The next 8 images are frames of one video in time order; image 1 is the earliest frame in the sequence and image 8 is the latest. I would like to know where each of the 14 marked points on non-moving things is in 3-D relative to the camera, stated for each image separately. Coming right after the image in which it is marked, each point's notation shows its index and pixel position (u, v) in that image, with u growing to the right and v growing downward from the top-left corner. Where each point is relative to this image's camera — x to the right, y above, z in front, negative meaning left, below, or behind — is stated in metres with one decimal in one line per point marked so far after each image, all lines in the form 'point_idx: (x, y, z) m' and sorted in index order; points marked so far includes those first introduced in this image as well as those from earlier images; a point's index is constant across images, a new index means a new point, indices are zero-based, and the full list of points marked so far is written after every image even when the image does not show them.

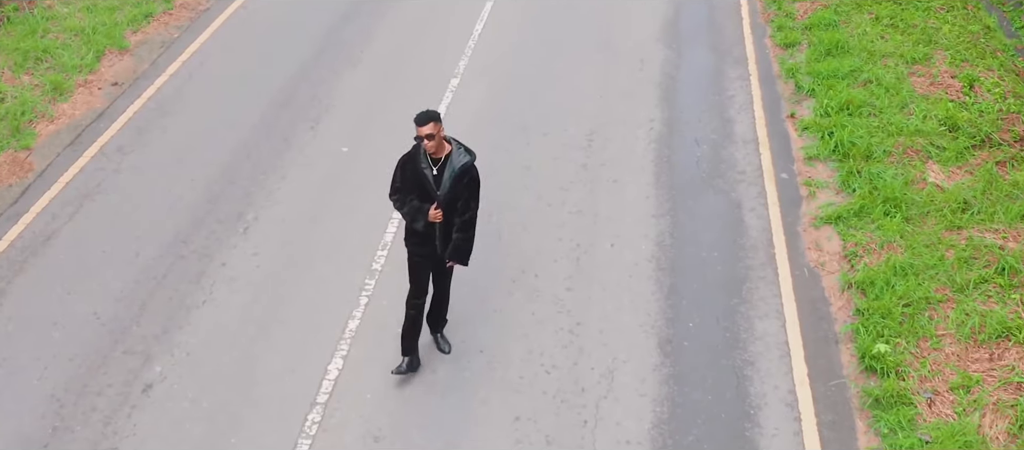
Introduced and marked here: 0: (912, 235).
0: (+9.0, -0.3, +7.5) m
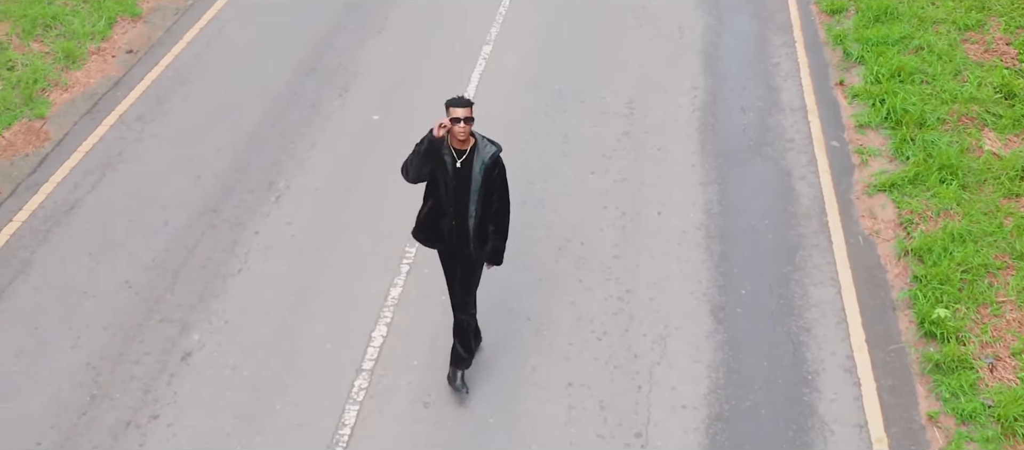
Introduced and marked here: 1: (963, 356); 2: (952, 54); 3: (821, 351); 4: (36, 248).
0: (+9.9, +0.5, +7.3) m
1: (+8.3, -2.4, +6.3) m
2: (+11.7, +4.5, +9.0) m
3: (+5.8, -2.3, +6.4) m
4: (-9.8, -0.5, +7.0) m
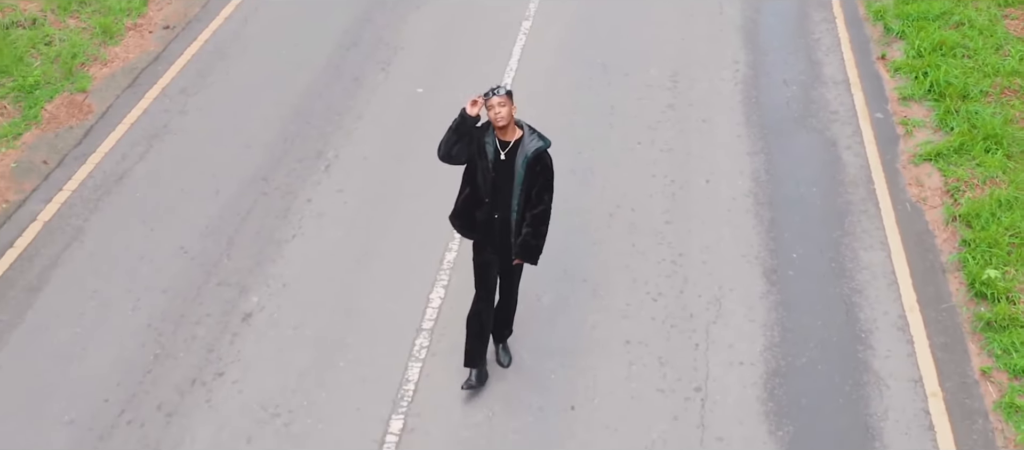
0: (+11.0, +1.2, +7.4) m
1: (+9.4, -1.7, +6.3) m
2: (+12.7, +5.3, +9.1) m
3: (+6.9, -1.6, +6.4) m
4: (-8.7, +0.2, +7.0) m
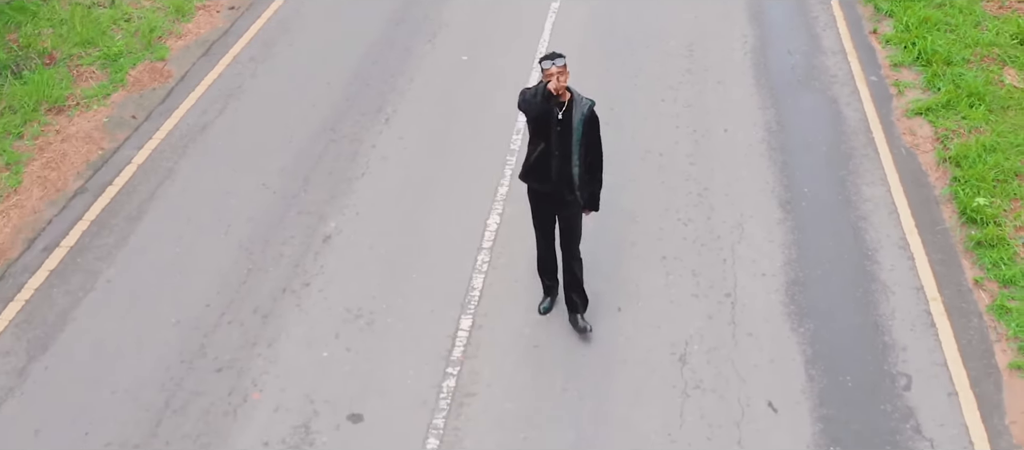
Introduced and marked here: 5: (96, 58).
0: (+12.0, +2.6, +8.4) m
1: (+10.4, -0.2, +7.2) m
2: (+13.7, +6.6, +10.3) m
3: (+7.9, -0.2, +7.3) m
4: (-7.7, +1.5, +7.8) m
5: (-11.0, +4.5, +9.0) m
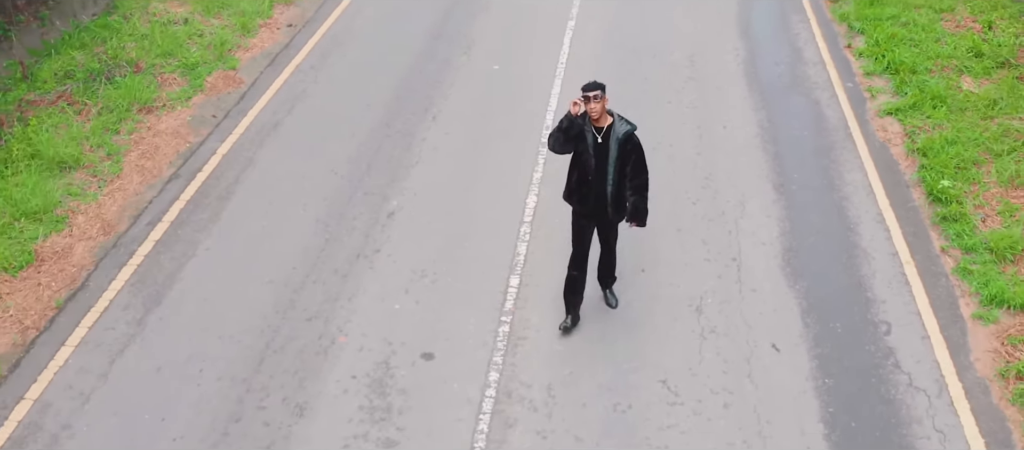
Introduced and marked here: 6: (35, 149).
0: (+12.9, +3.1, +9.9) m
1: (+11.3, +0.3, +8.5) m
2: (+14.5, +7.1, +11.9) m
3: (+8.8, +0.4, +8.6) m
4: (-6.8, +2.0, +9.1) m
5: (-10.2, +4.9, +10.3) m
6: (-11.8, +2.0, +8.4) m
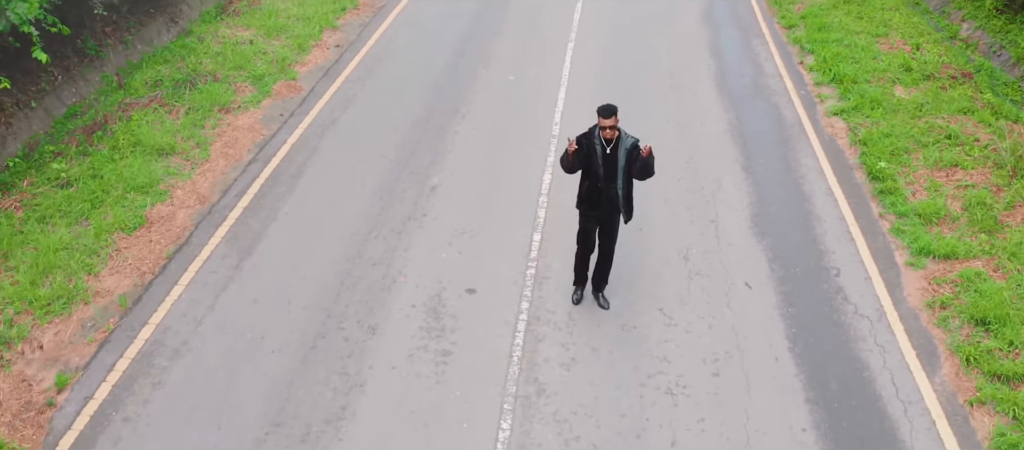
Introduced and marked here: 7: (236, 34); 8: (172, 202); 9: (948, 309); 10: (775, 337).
0: (+13.4, +3.9, +12.2) m
1: (+11.9, +1.2, +10.6) m
2: (+15.0, +7.7, +14.6) m
3: (+9.4, +1.2, +10.6) m
4: (-6.2, +2.7, +11.0) m
5: (-9.7, +5.5, +12.4) m
6: (-11.2, +2.7, +10.2) m
7: (-11.1, +8.0, +13.7) m
8: (-9.2, +0.7, +9.2) m
9: (+11.4, -2.2, +8.9) m
10: (+6.3, -2.7, +8.2) m
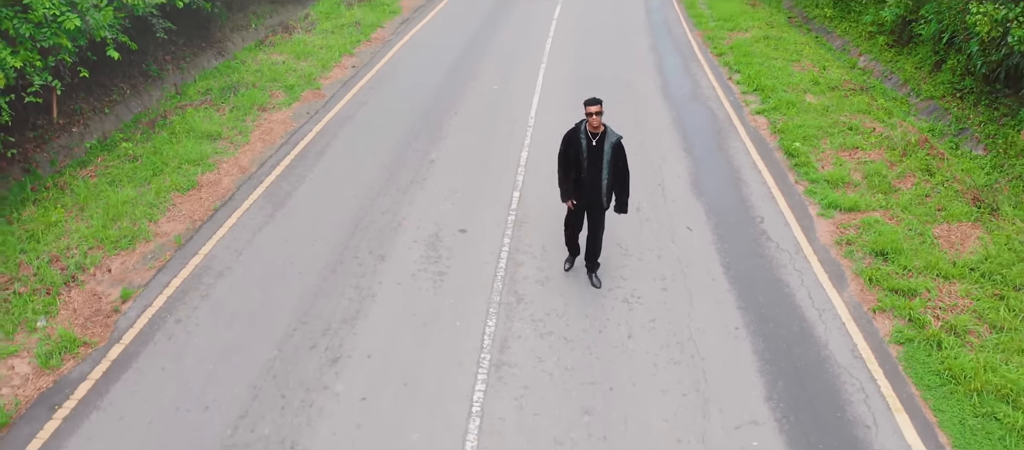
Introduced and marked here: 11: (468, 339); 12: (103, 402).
0: (+12.8, +4.9, +15.1) m
1: (+11.4, +2.5, +13.1) m
2: (+14.2, +8.3, +18.0) m
3: (+8.8, +2.4, +13.1) m
4: (-6.8, +3.6, +13.4) m
5: (-10.3, +6.0, +15.1) m
6: (-11.8, +3.6, +12.5) m
7: (-11.8, +8.3, +16.7) m
8: (-9.8, +1.8, +11.3) m
9: (+11.0, -0.7, +10.9) m
10: (+5.9, -1.2, +10.1) m
11: (-1.1, -2.8, +8.3) m
12: (-8.6, -3.7, +7.2) m
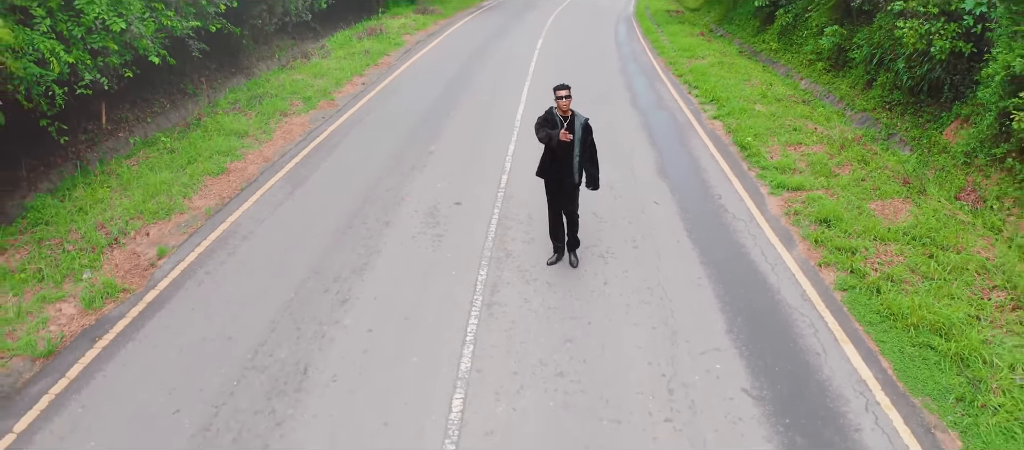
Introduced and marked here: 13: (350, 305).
0: (+12.2, +5.4, +17.3) m
1: (+10.9, +3.2, +15.0) m
2: (+13.6, +8.4, +20.7) m
3: (+8.4, +3.1, +15.0) m
4: (-7.3, +3.9, +15.2) m
5: (-10.9, +6.1, +17.1) m
6: (-12.3, +4.0, +14.3) m
7: (-12.4, +8.1, +19.0) m
8: (-10.2, +2.3, +12.8) m
9: (+10.6, +0.3, +12.5) m
10: (+5.6, -0.2, +11.5) m
11: (-1.4, -1.7, +9.4) m
12: (-8.9, -2.6, +8.1) m
13: (-4.2, -2.1, +8.8) m
